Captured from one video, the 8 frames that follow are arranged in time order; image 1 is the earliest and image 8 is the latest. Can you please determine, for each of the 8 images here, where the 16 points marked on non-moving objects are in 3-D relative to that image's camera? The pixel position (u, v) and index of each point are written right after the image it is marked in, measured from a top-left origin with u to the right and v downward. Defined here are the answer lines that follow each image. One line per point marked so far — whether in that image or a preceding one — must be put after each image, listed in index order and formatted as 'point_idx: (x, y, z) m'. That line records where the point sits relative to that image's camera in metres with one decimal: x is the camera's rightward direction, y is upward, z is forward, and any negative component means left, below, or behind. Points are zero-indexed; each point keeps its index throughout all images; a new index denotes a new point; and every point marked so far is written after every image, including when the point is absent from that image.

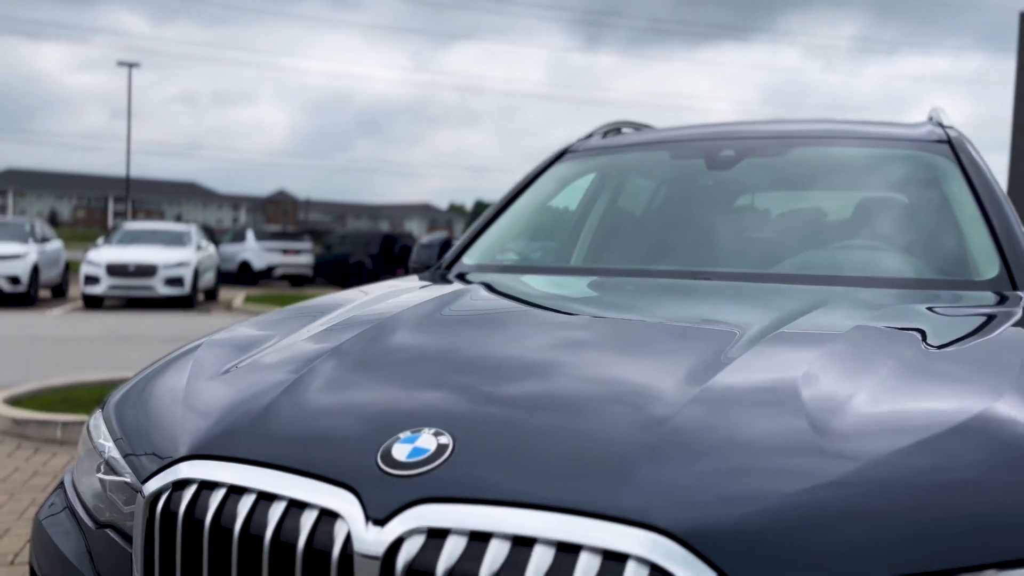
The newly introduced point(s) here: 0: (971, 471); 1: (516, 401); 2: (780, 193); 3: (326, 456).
0: (+0.7, -0.2, +1.2) m
1: (0.0, -0.2, +1.4) m
2: (+1.0, +0.3, +3.1) m
3: (-0.3, -0.2, +1.3) m
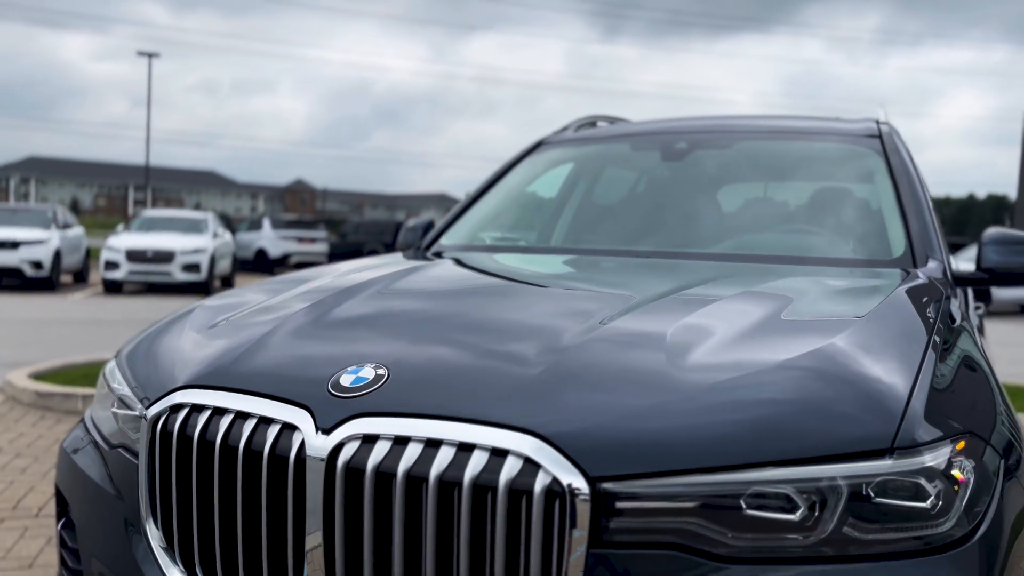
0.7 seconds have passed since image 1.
0: (+0.5, -0.2, +1.5) m
1: (-0.1, -0.1, +1.7) m
2: (+0.9, +0.4, +3.4) m
3: (-0.4, -0.2, +1.6) m
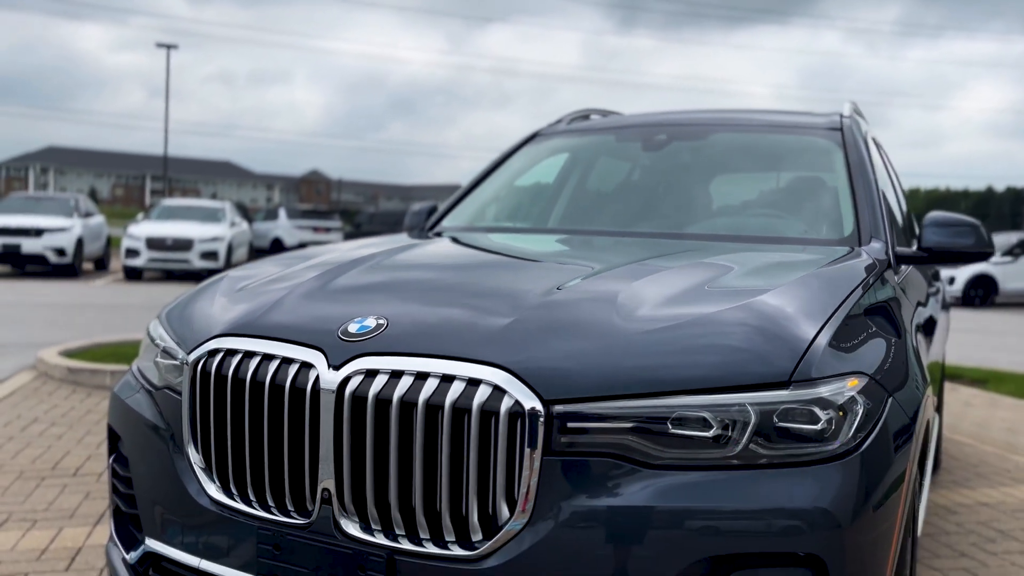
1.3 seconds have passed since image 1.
0: (+0.5, -0.1, +1.8) m
1: (-0.2, 0.0, +2.1) m
2: (+0.8, +0.5, +3.7) m
3: (-0.5, -0.1, +2.0) m
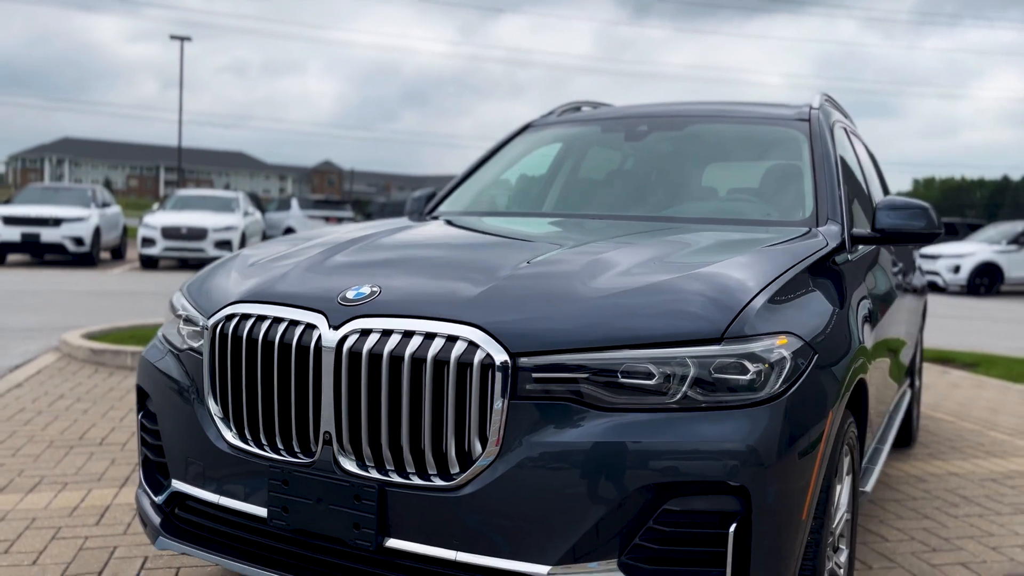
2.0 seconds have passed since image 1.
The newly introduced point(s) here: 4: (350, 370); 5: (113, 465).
0: (+0.4, 0.0, +2.1) m
1: (-0.2, 0.0, +2.4) m
2: (+0.8, +0.6, +4.0) m
3: (-0.5, 0.0, +2.3) m
4: (-0.4, -0.2, +2.1) m
5: (-2.1, -0.9, +4.5) m
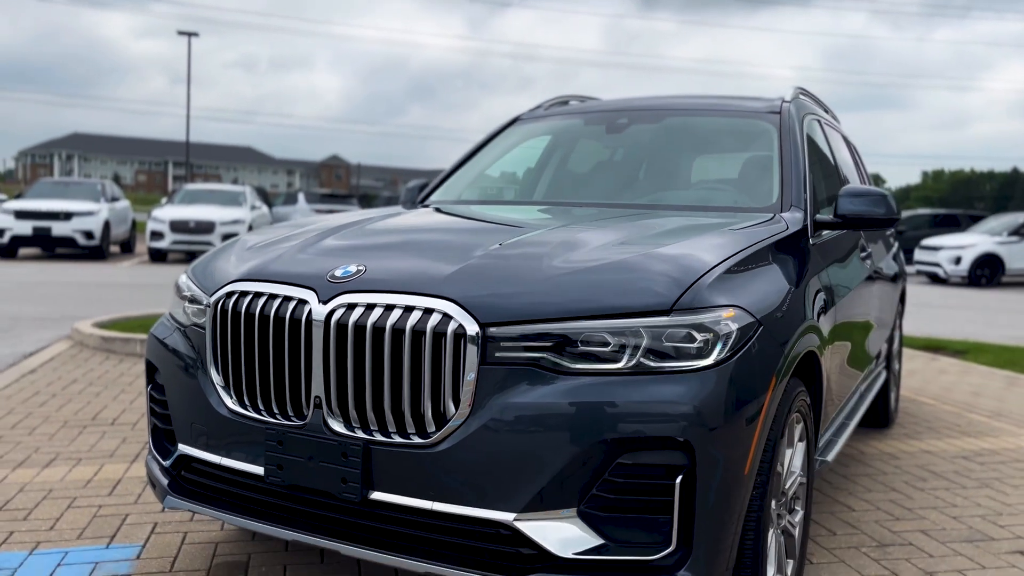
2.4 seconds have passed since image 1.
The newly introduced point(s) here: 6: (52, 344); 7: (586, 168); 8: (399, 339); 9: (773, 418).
0: (+0.3, 0.0, +2.3) m
1: (-0.3, +0.1, +2.6) m
2: (+0.7, +0.7, +4.2) m
3: (-0.6, 0.0, +2.5) m
4: (-0.5, -0.1, +2.3) m
5: (-2.1, -0.8, +4.7) m
6: (-4.1, -0.5, +7.8) m
7: (+0.4, +0.6, +4.3) m
8: (-0.3, -0.1, +2.3) m
9: (+0.7, -0.4, +2.4) m
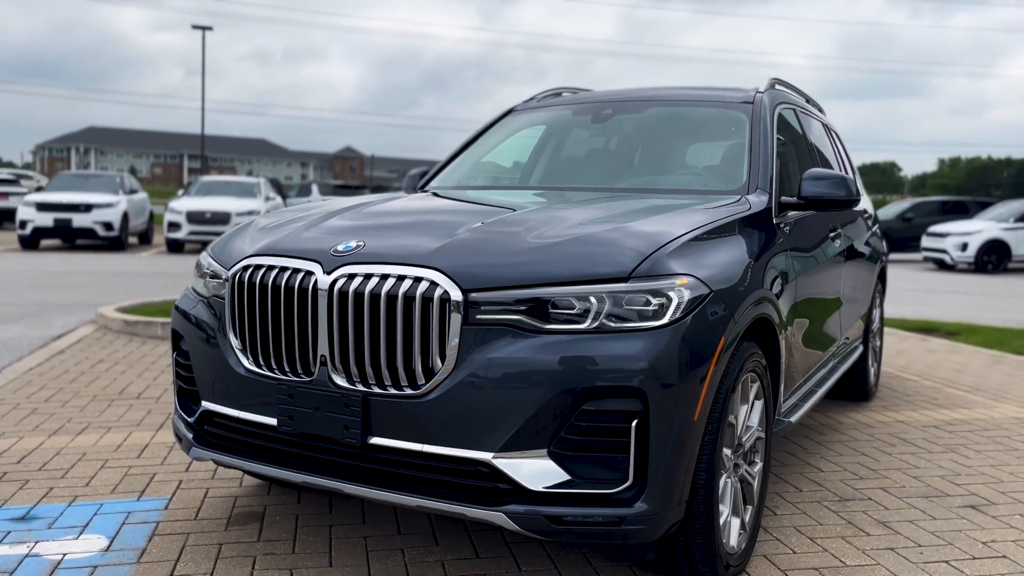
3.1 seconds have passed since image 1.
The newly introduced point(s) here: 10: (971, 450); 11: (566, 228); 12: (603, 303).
0: (+0.3, +0.1, +2.6) m
1: (-0.4, +0.2, +2.9) m
2: (+0.7, +0.8, +4.5) m
3: (-0.7, +0.1, +2.8) m
4: (-0.5, -0.1, +2.7) m
5: (-2.1, -0.7, +5.1) m
6: (-4.1, -0.4, +8.2) m
7: (+0.3, +0.7, +4.6) m
8: (-0.4, 0.0, +2.6) m
9: (+0.7, -0.3, +2.7) m
10: (+2.5, -0.9, +4.7) m
11: (+0.2, +0.2, +2.9) m
12: (+0.3, 0.0, +2.5) m
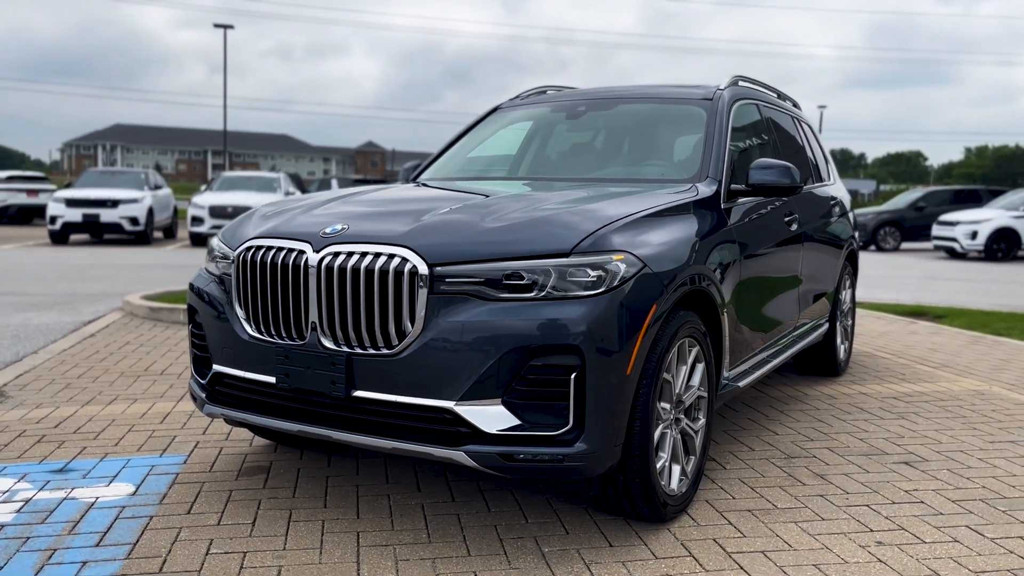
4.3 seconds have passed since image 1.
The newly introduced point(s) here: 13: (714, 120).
0: (+0.1, +0.2, +3.1) m
1: (-0.5, +0.3, +3.4) m
2: (+0.6, +0.9, +4.9) m
3: (-0.8, +0.2, +3.3) m
4: (-0.7, 0.0, +3.1) m
5: (-2.2, -0.6, +5.6) m
6: (-4.1, -0.3, +8.8) m
7: (+0.2, +0.8, +5.1) m
8: (-0.5, 0.0, +3.1) m
9: (+0.5, -0.2, +3.2) m
10: (+2.4, -0.8, +5.0) m
11: (0.0, +0.3, +3.4) m
12: (+0.1, 0.0, +3.0) m
13: (+1.1, +0.9, +4.7) m
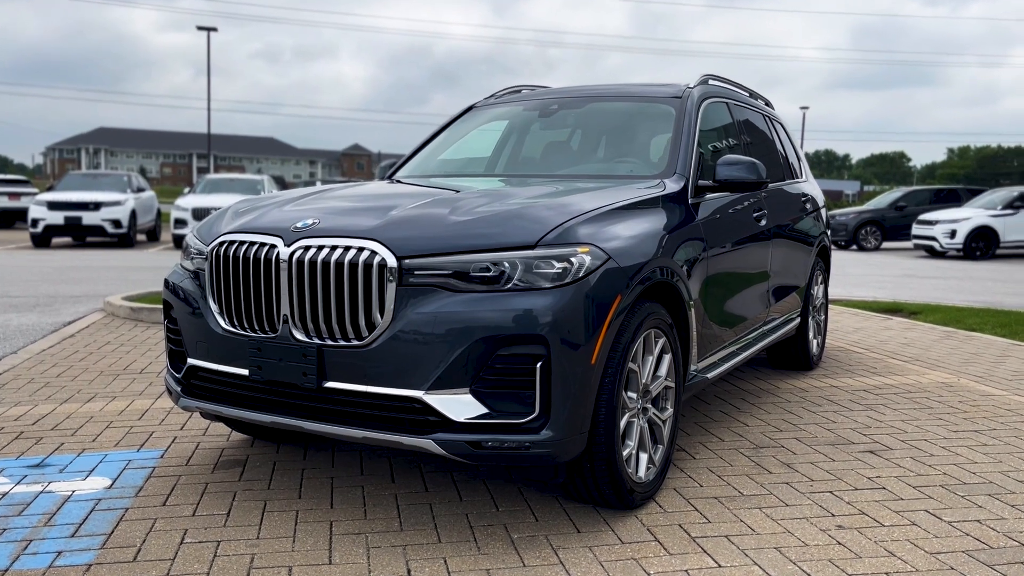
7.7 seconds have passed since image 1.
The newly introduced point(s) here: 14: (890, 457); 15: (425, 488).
0: (0.0, +0.2, +3.2) m
1: (-0.6, +0.3, +3.4) m
2: (+0.5, +0.9, +5.0) m
3: (-0.9, +0.2, +3.4) m
4: (-0.8, +0.1, +3.2) m
5: (-2.4, -0.6, +5.6) m
6: (-4.3, -0.3, +8.8) m
7: (+0.1, +0.8, +5.1) m
8: (-0.6, +0.1, +3.1) m
9: (+0.4, -0.1, +3.3) m
10: (+2.2, -0.7, +5.2) m
11: (-0.1, +0.3, +3.4) m
12: (0.0, +0.1, +3.0) m
13: (+1.0, +1.0, +4.8) m
14: (+1.8, -0.8, +4.2) m
15: (-0.4, -0.9, +3.7) m
